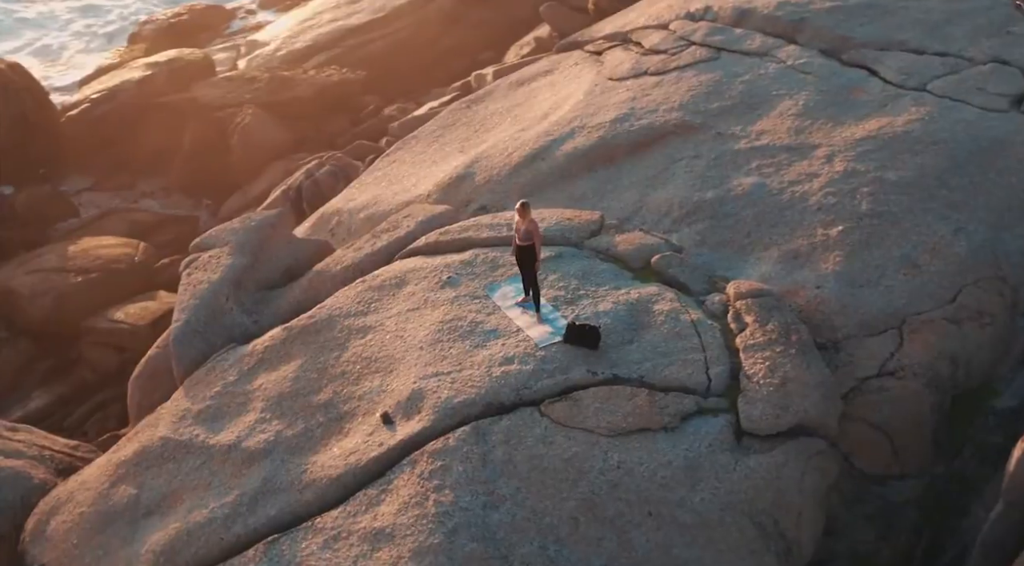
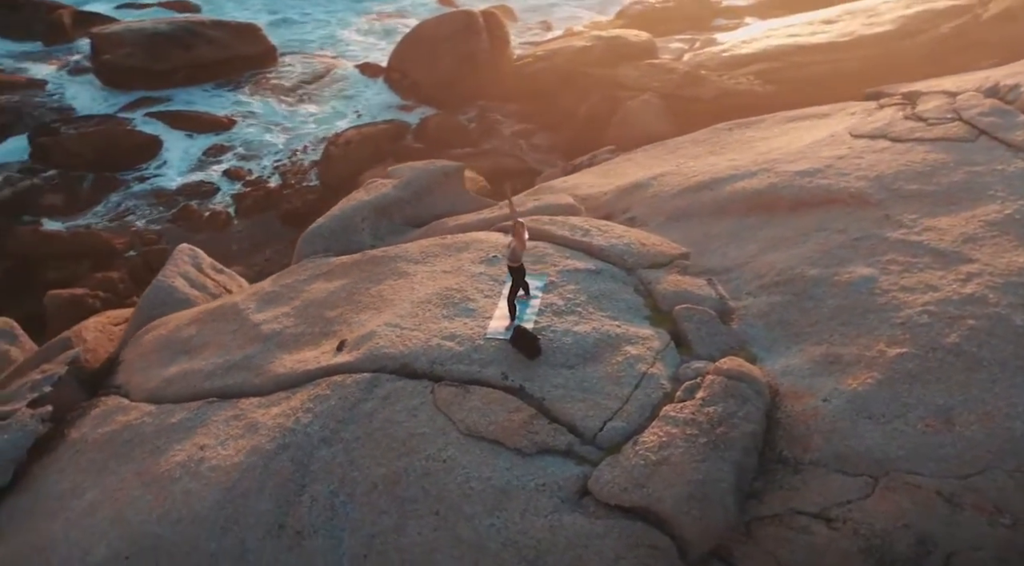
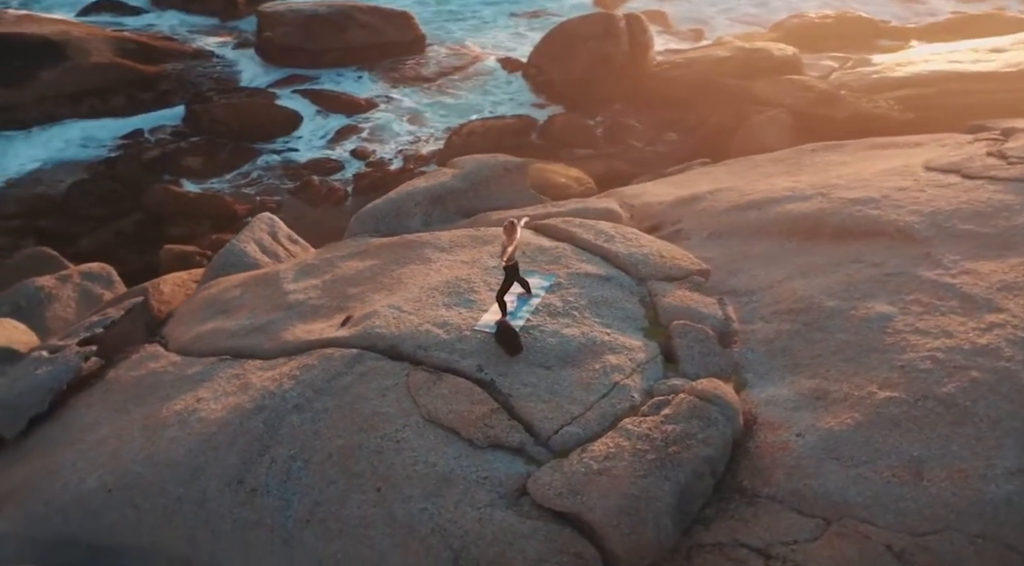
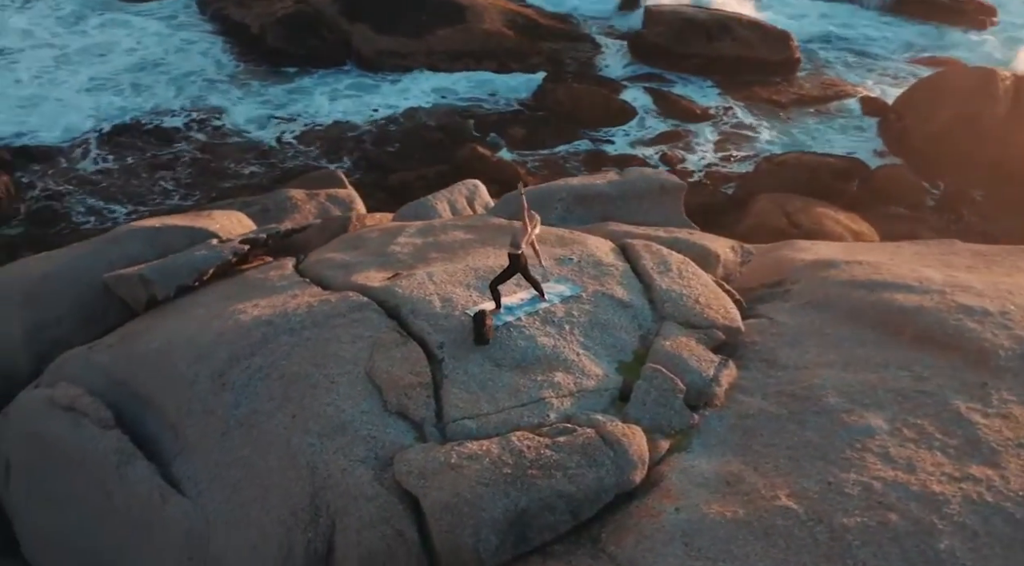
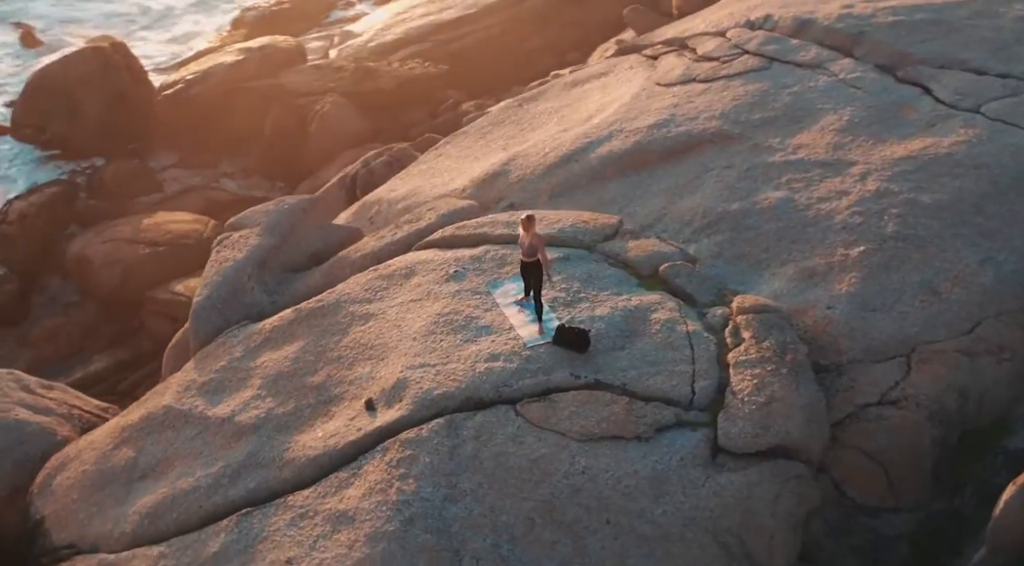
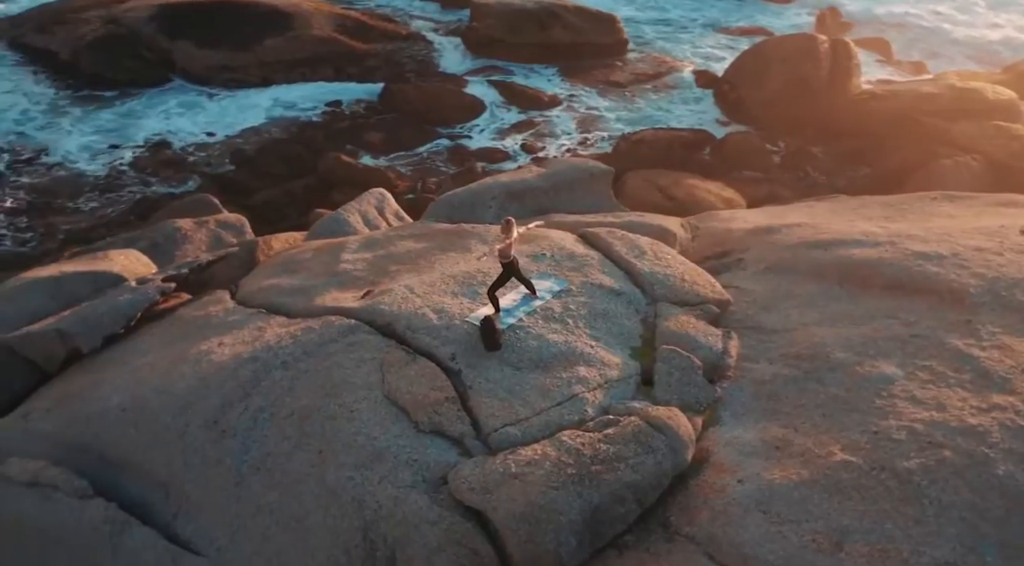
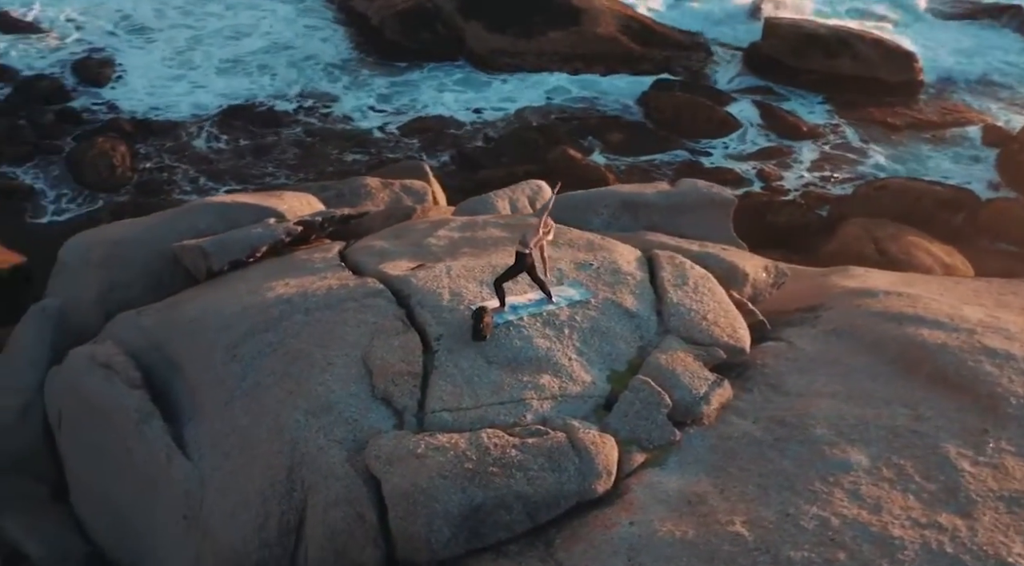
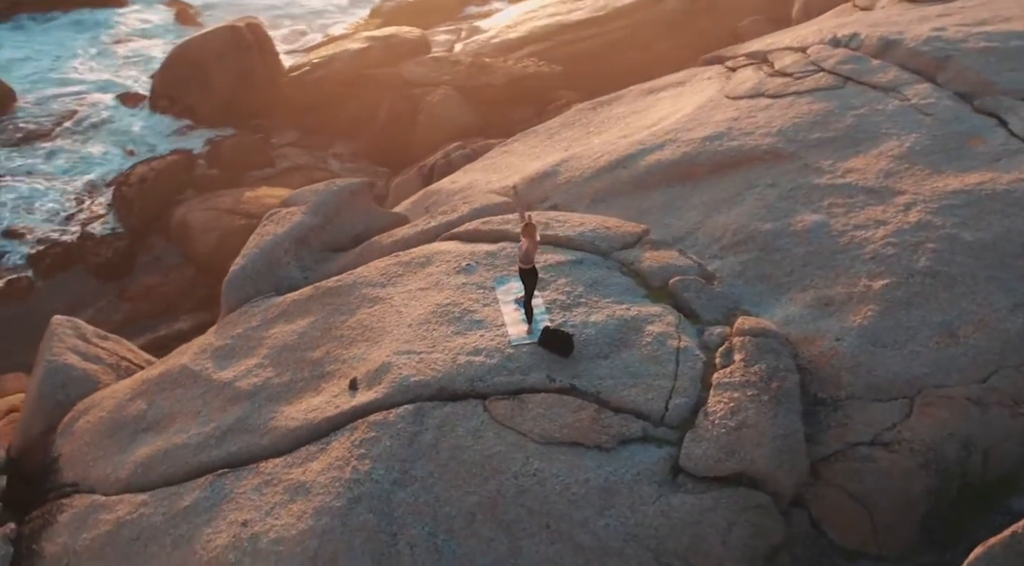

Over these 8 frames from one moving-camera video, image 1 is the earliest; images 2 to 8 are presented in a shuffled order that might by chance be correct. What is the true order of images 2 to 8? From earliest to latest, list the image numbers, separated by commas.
5, 8, 2, 3, 6, 4, 7
